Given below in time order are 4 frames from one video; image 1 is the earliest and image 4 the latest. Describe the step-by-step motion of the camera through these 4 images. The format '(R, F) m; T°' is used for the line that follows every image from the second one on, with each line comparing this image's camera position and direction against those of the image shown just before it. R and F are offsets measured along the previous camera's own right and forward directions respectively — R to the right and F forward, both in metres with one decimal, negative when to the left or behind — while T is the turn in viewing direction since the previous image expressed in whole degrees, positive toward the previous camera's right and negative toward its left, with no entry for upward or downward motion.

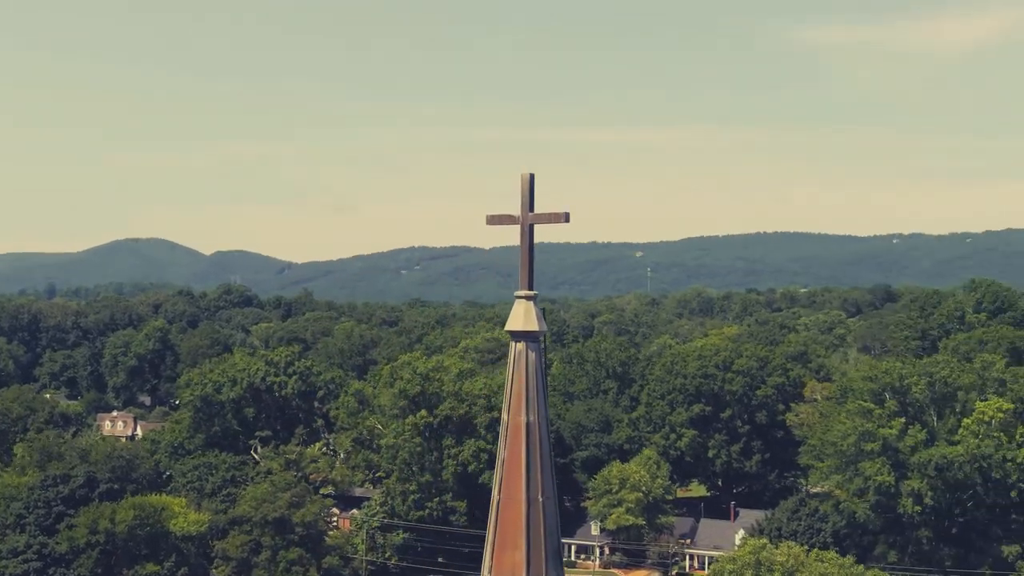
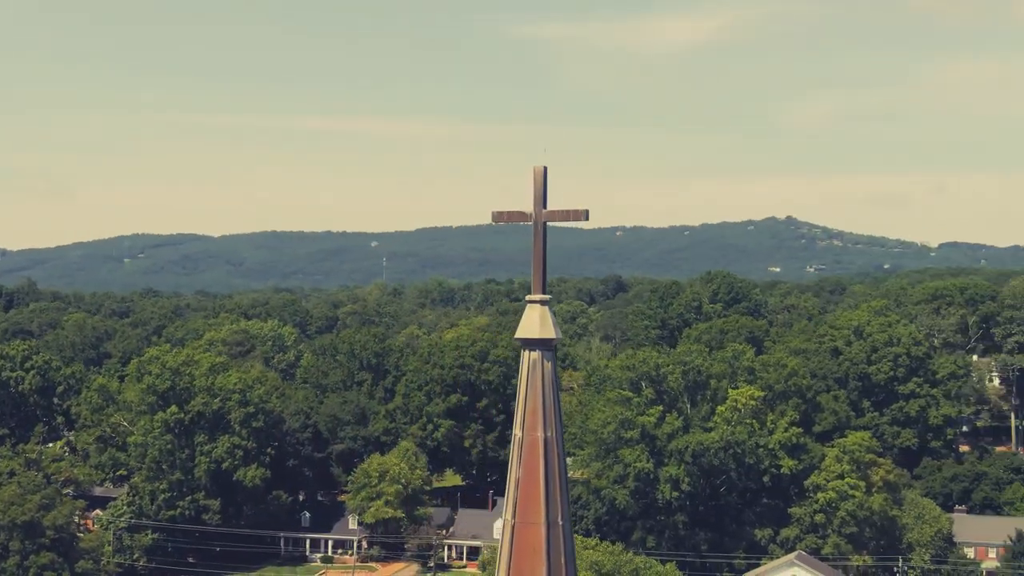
(-1.3, +0.6) m; +11°
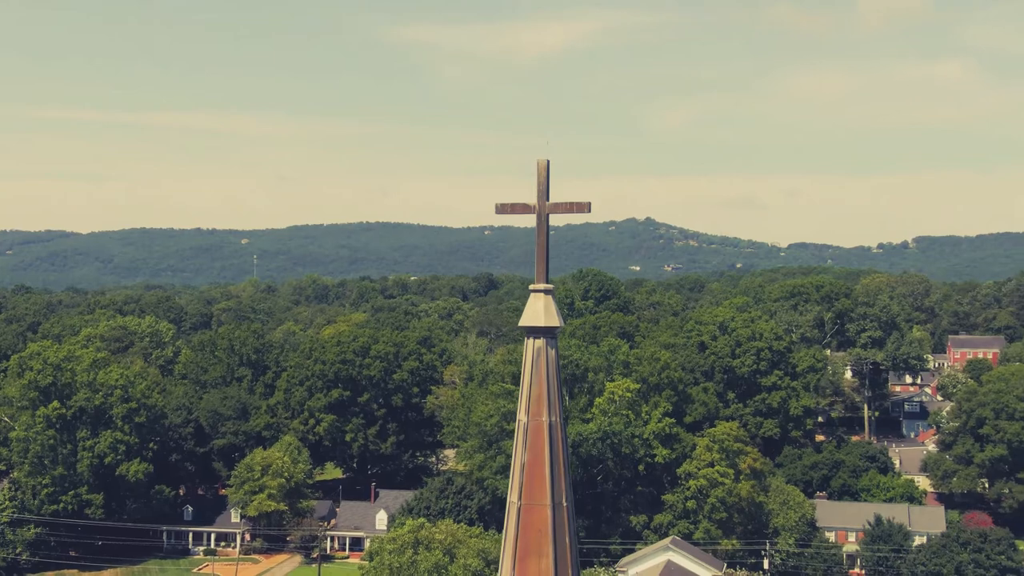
(-0.8, -1.5) m; +5°
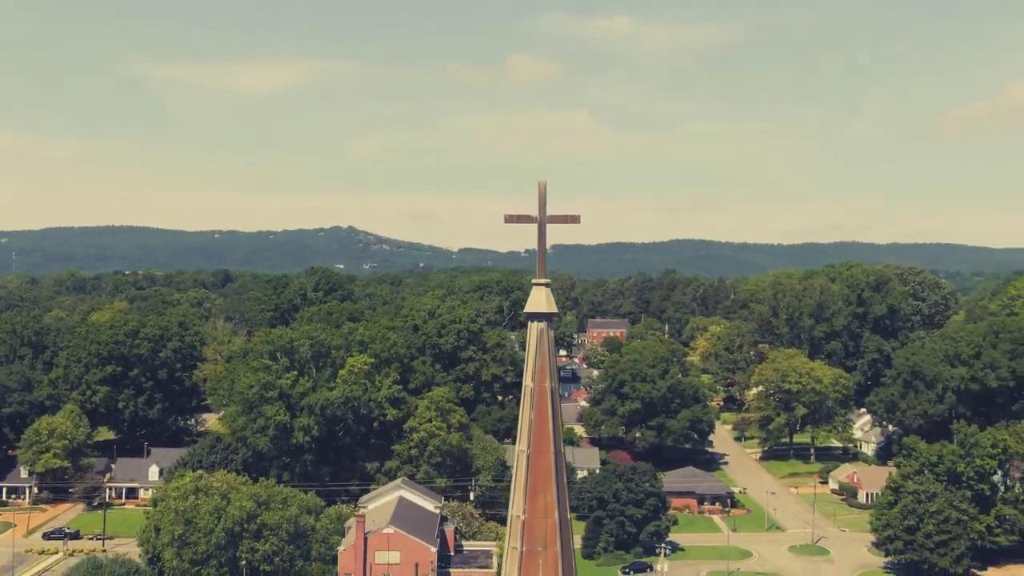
(-3.1, -13.9) m; +12°
